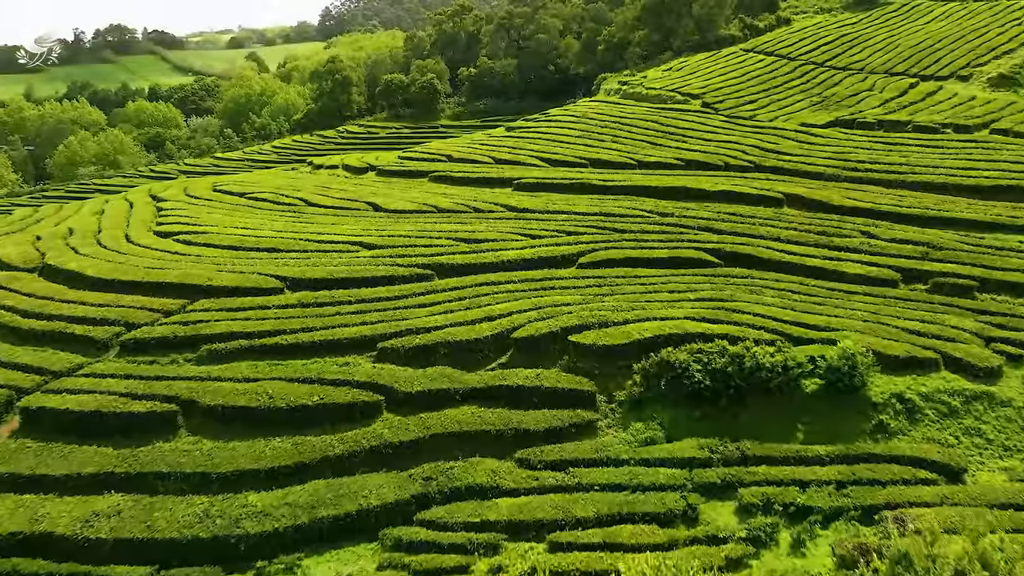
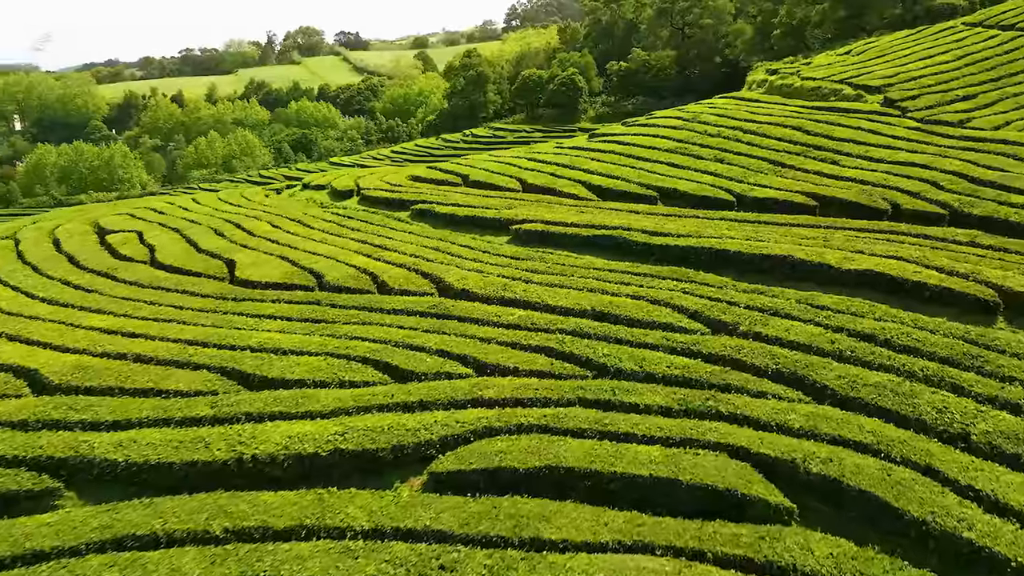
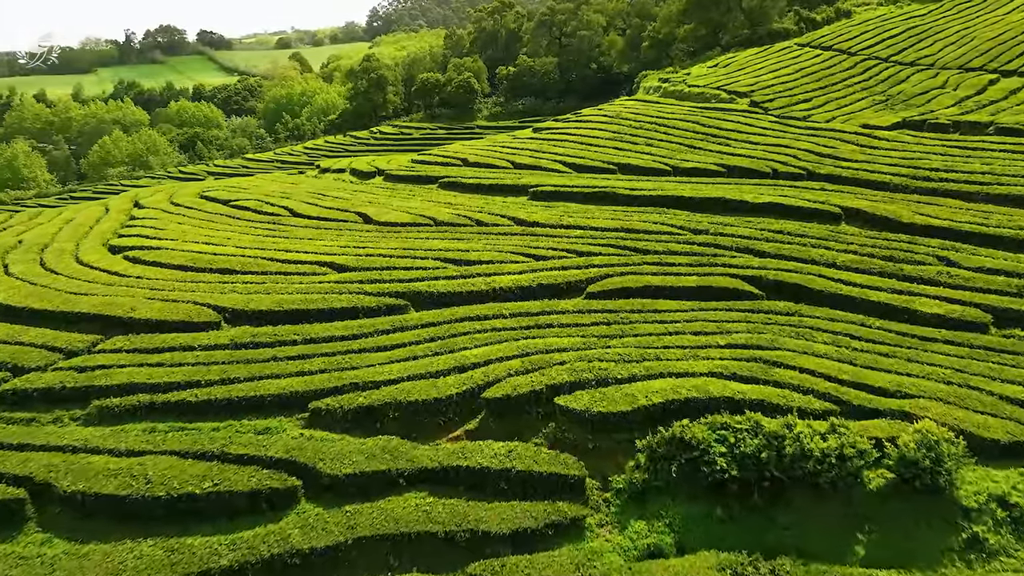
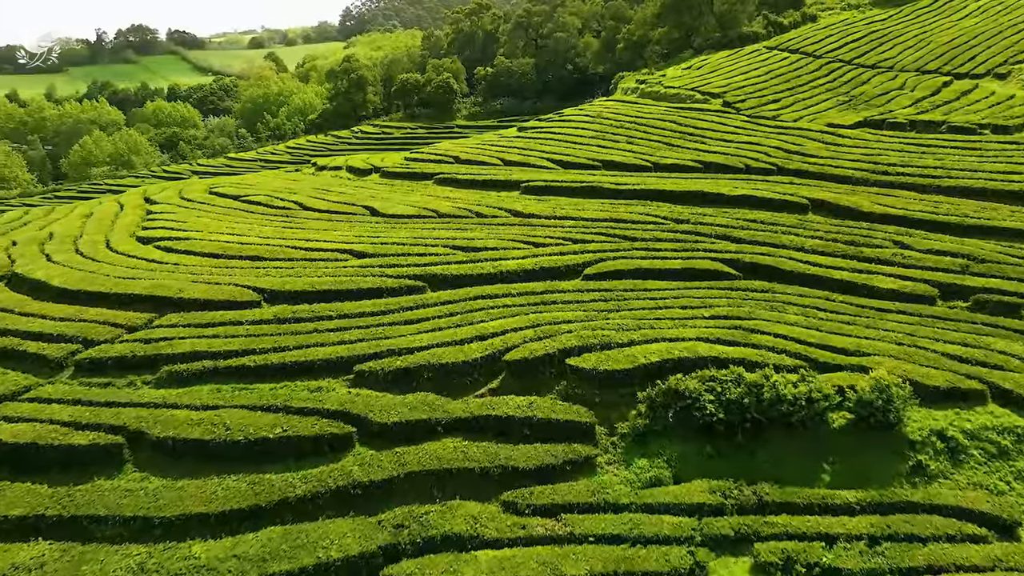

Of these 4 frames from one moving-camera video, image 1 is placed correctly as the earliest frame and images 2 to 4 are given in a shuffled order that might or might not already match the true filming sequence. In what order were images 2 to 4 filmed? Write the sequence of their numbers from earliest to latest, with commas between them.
4, 3, 2
